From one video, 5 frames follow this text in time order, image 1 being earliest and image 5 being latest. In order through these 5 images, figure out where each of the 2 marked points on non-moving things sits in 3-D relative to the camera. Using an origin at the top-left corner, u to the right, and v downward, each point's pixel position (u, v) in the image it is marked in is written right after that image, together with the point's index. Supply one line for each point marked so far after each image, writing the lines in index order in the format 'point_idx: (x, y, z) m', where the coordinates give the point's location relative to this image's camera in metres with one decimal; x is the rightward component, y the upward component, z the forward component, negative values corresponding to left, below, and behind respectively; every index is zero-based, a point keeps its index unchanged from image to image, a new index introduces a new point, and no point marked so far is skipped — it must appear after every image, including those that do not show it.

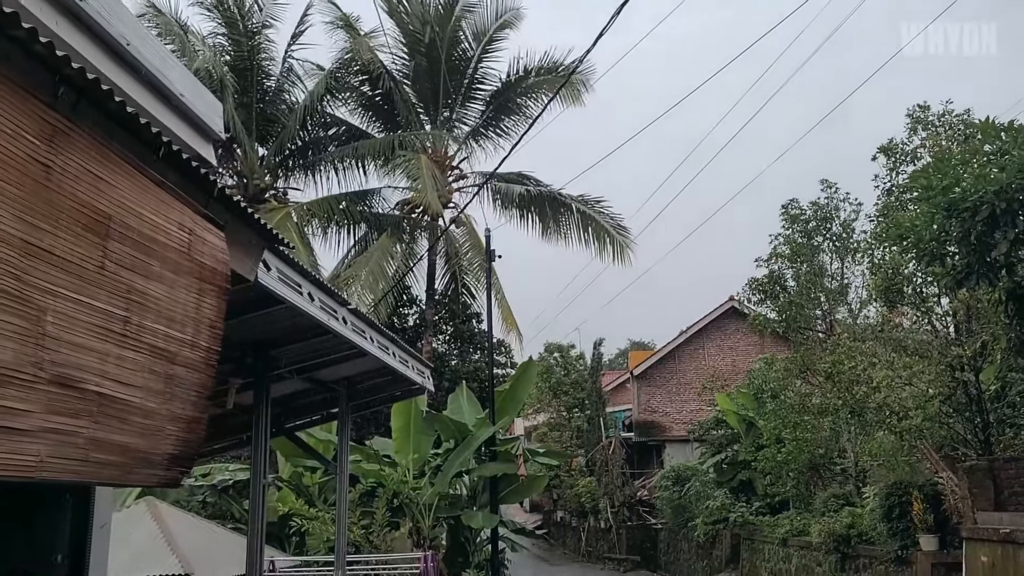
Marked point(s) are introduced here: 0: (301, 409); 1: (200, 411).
0: (-1.6, -0.9, +6.5) m
1: (-0.9, -0.4, +2.7) m
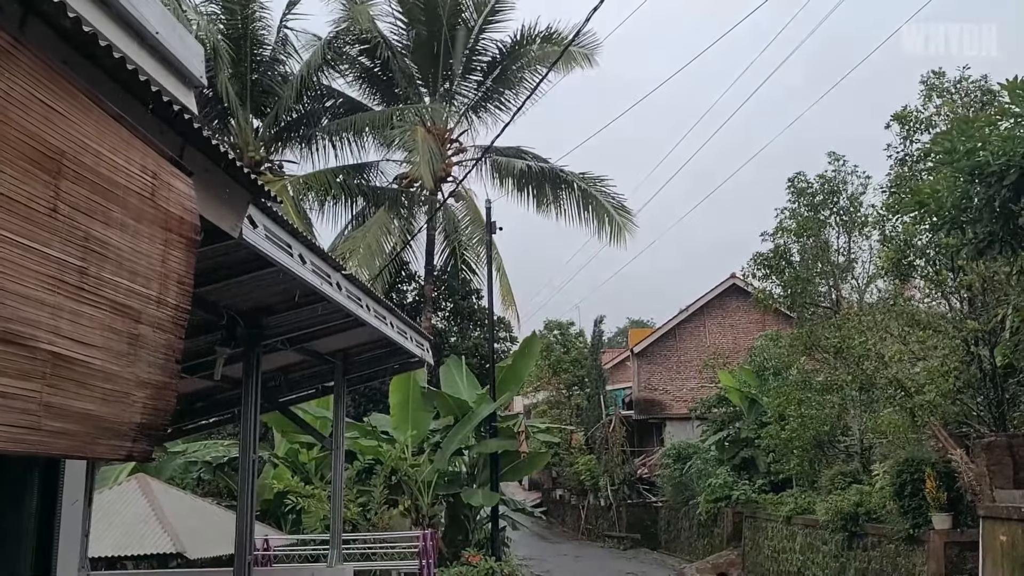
0: (-1.5, -0.7, +6.3) m
1: (-0.9, -0.2, +2.4) m
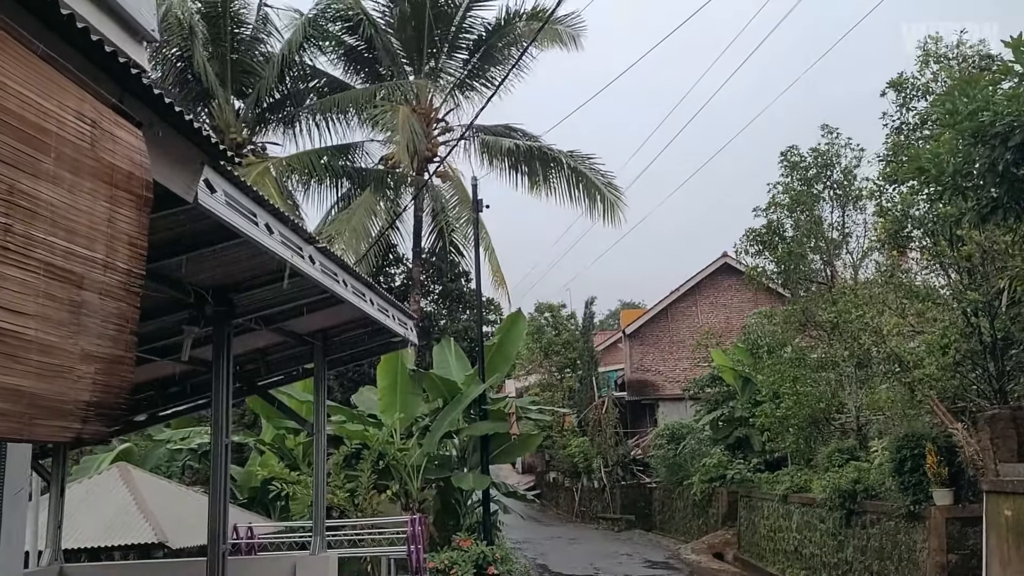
0: (-1.6, -0.5, +6.0) m
1: (-1.0, -0.1, +2.2) m
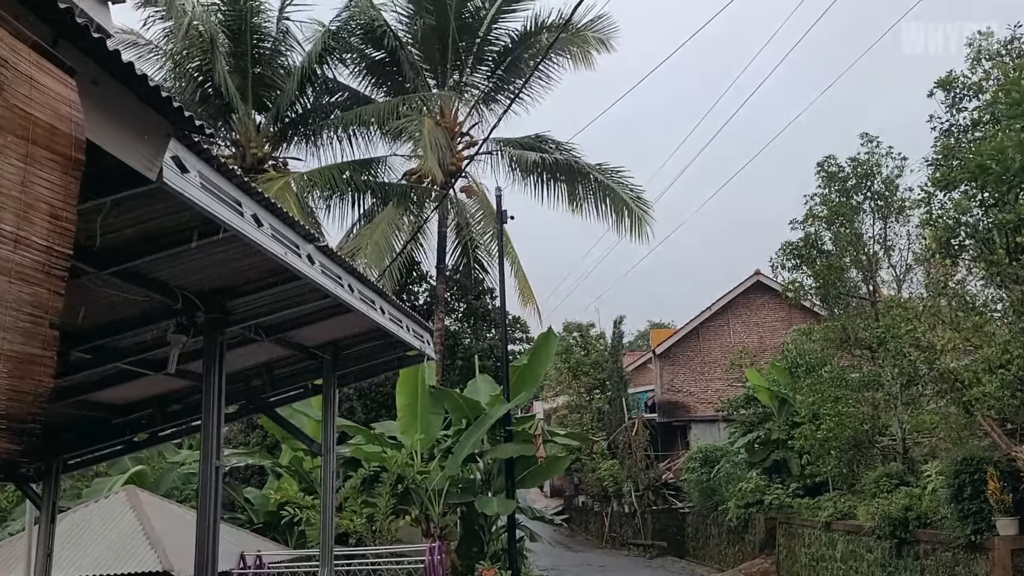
0: (-1.5, -0.6, +5.6) m
1: (-0.9, -0.1, +1.7) m
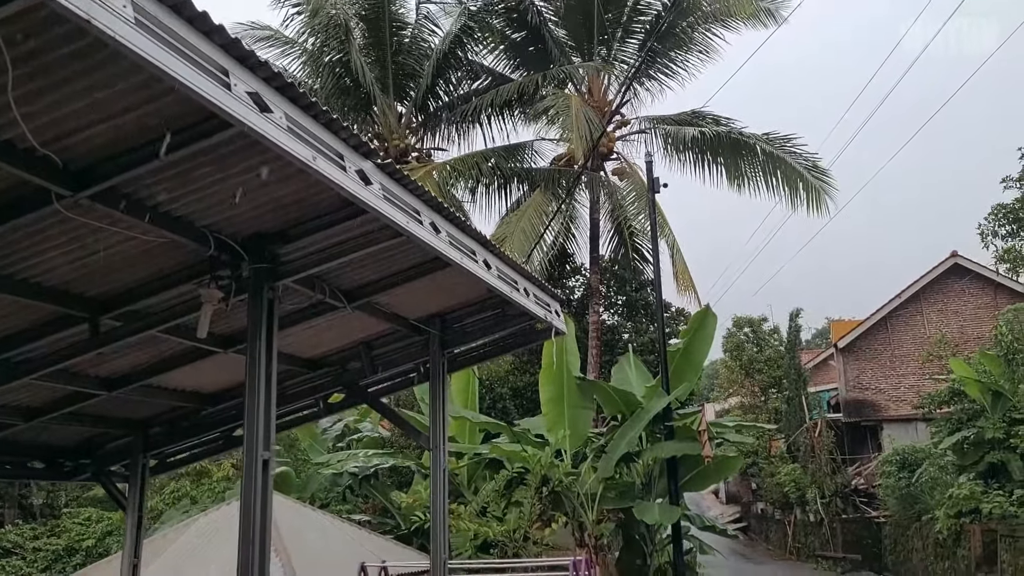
0: (-0.7, -0.4, +4.8) m
1: (-0.9, +0.1, +0.9) m
